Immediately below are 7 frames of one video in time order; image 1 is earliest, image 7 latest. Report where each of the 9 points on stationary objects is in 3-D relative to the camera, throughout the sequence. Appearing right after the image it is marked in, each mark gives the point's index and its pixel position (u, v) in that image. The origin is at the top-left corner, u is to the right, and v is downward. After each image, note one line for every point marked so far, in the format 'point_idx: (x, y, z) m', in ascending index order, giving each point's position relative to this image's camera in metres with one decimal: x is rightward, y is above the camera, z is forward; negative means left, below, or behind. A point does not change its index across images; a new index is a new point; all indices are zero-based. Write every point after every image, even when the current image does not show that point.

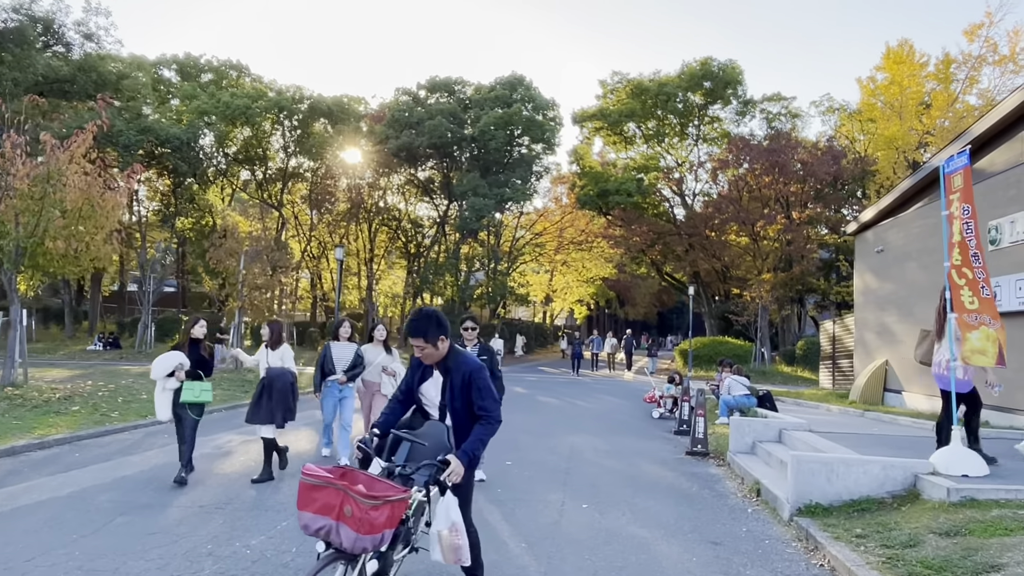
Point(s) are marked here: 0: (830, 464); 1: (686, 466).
0: (+2.7, -1.5, +6.4) m
1: (+2.1, -2.2, +9.4) m
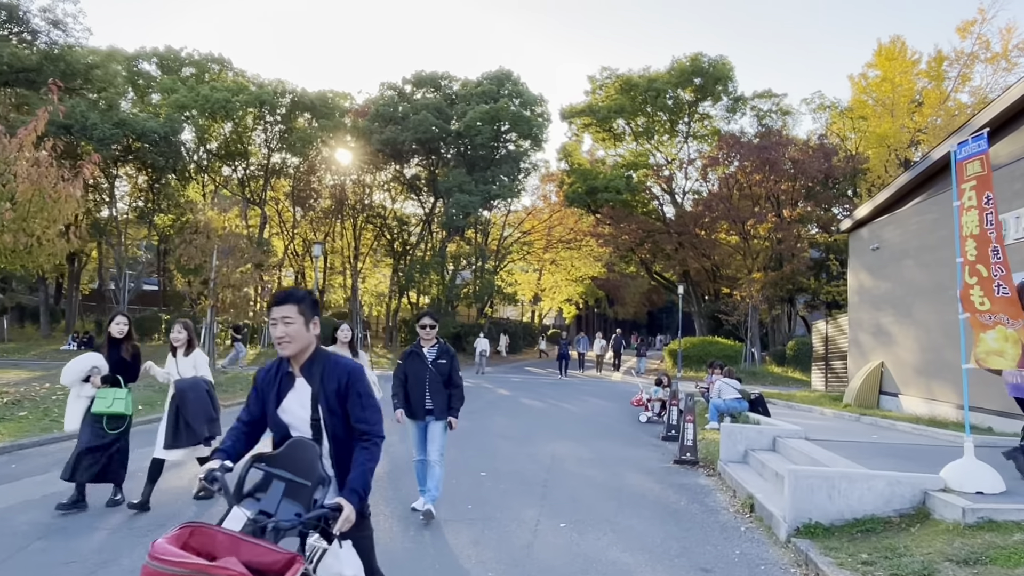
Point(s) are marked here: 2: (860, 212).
0: (+2.5, -1.5, +5.8) m
1: (+1.9, -2.2, +8.8) m
2: (+7.0, +1.5, +15.1) m
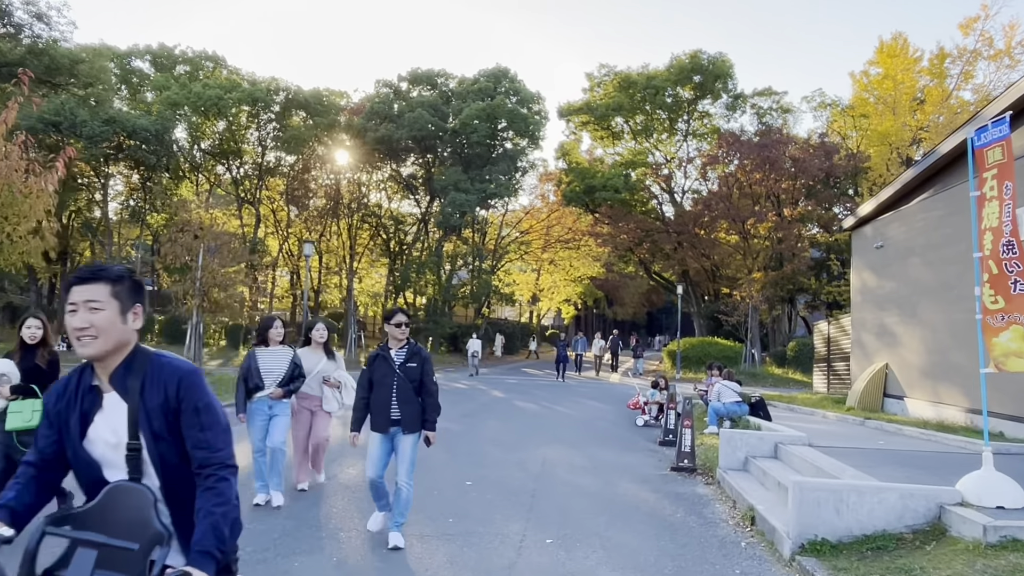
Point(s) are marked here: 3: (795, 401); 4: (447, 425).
0: (+2.3, -1.5, +5.4) m
1: (+1.7, -2.2, +8.4) m
2: (+6.8, +1.5, +14.6) m
3: (+6.3, -2.5, +16.9) m
4: (-1.0, -2.2, +12.2) m
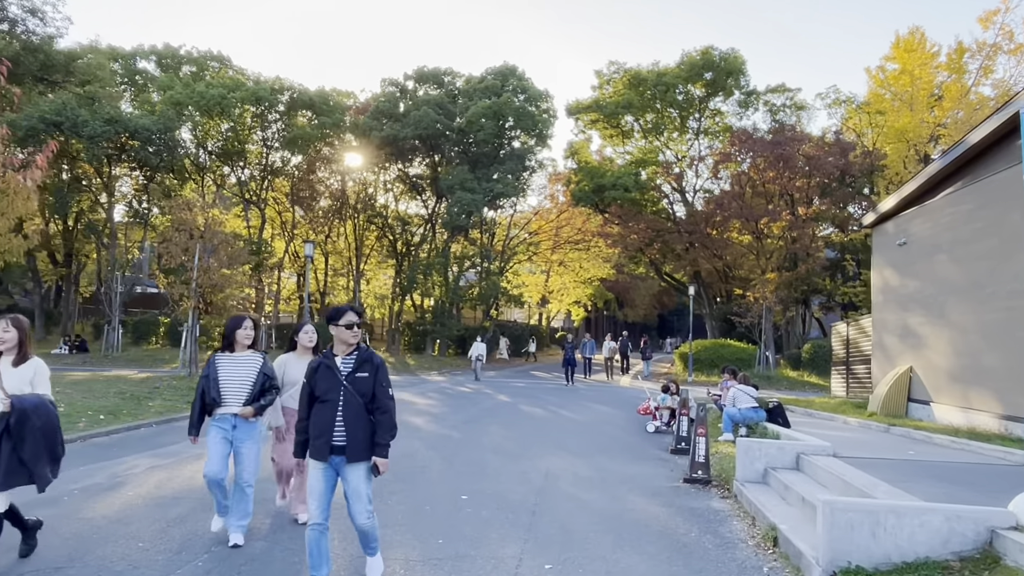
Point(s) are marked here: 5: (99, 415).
0: (+2.3, -1.4, +4.7) m
1: (+1.7, -2.2, +7.8) m
2: (+6.9, +1.5, +13.9) m
3: (+6.5, -2.5, +16.2) m
4: (-1.0, -2.2, +11.6) m
5: (-6.1, -1.9, +11.2) m
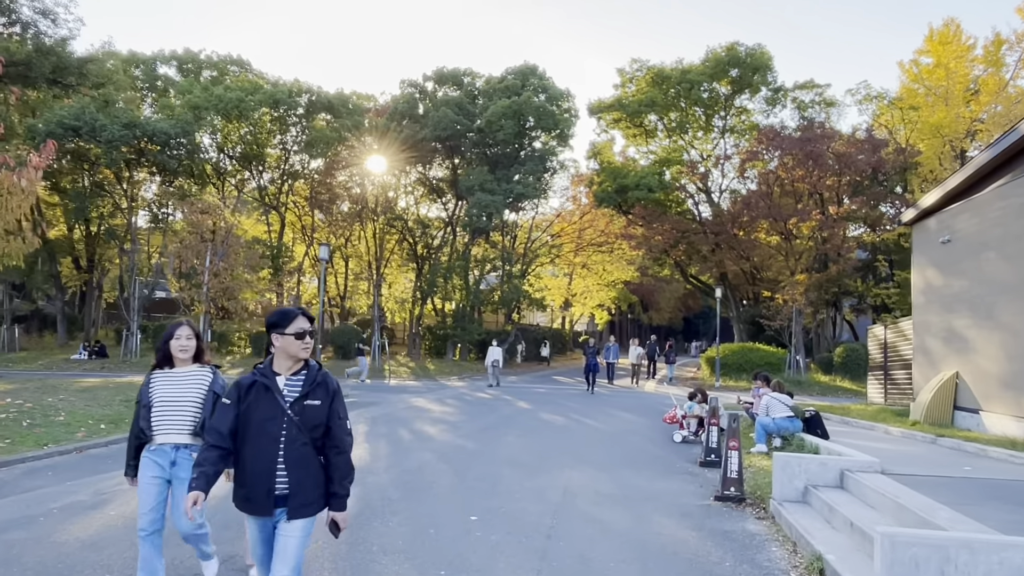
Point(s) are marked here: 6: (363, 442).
0: (+2.3, -1.4, +4.1) m
1: (+1.9, -2.2, +7.1) m
2: (+7.2, +1.5, +13.1) m
3: (+6.9, -2.5, +15.4) m
4: (-0.7, -2.2, +11.0) m
5: (-5.9, -1.9, +10.8) m
6: (-2.1, -2.2, +10.8) m
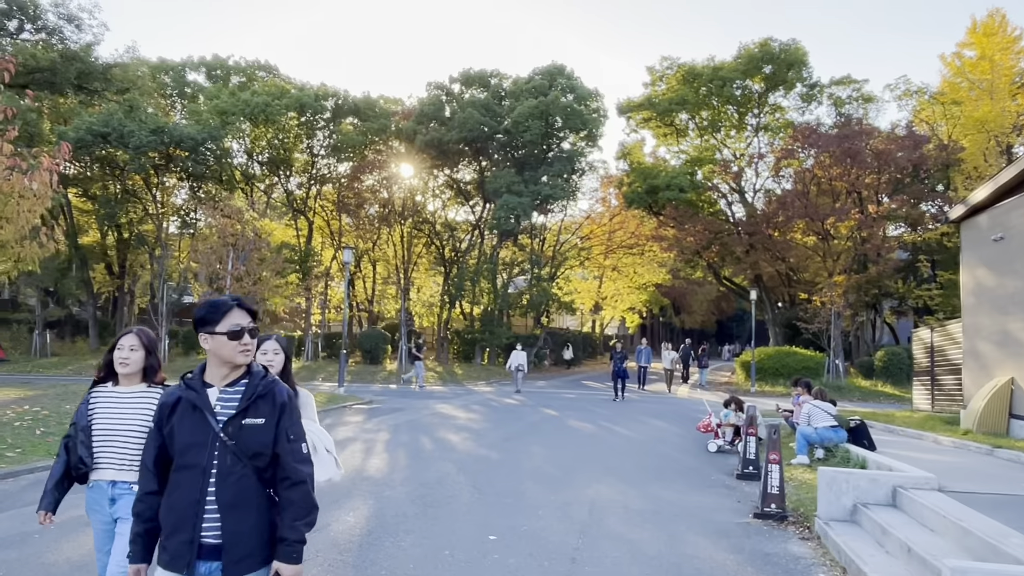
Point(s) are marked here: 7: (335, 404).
0: (+2.4, -1.4, +3.5) m
1: (+2.1, -2.2, +6.5) m
2: (+7.6, +1.5, +12.3) m
3: (+7.4, -2.6, +14.6) m
4: (-0.4, -2.3, +10.5) m
5: (-5.5, -2.0, +10.5) m
6: (-1.8, -2.2, +10.4) m
7: (-3.7, -2.4, +15.9) m
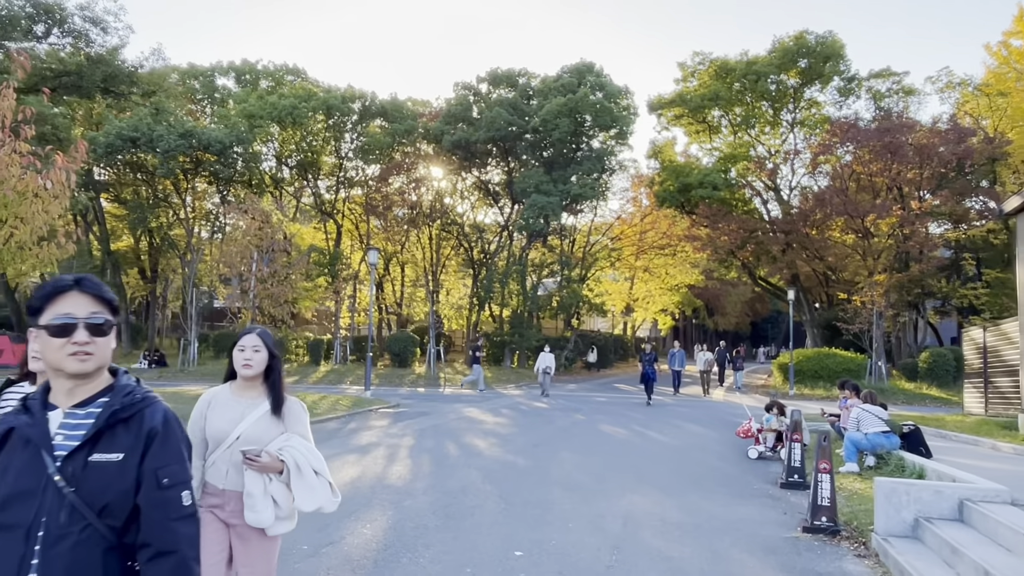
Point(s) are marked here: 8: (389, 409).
0: (+2.5, -1.3, +2.9) m
1: (+2.3, -2.1, +5.9) m
2: (+8.1, +1.6, +11.6) m
3: (+8.0, -2.5, +13.8) m
4: (0.0, -2.3, +10.1) m
5: (-5.1, -2.0, +10.3) m
6: (-1.4, -2.2, +10.0) m
7: (-3.1, -2.5, +15.5) m
8: (-2.6, -2.6, +16.1) m
